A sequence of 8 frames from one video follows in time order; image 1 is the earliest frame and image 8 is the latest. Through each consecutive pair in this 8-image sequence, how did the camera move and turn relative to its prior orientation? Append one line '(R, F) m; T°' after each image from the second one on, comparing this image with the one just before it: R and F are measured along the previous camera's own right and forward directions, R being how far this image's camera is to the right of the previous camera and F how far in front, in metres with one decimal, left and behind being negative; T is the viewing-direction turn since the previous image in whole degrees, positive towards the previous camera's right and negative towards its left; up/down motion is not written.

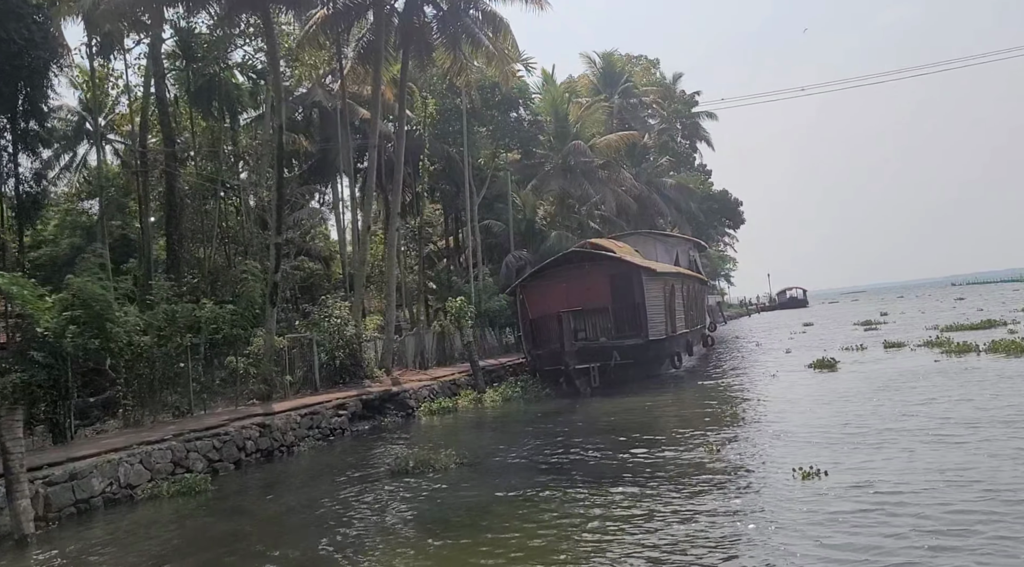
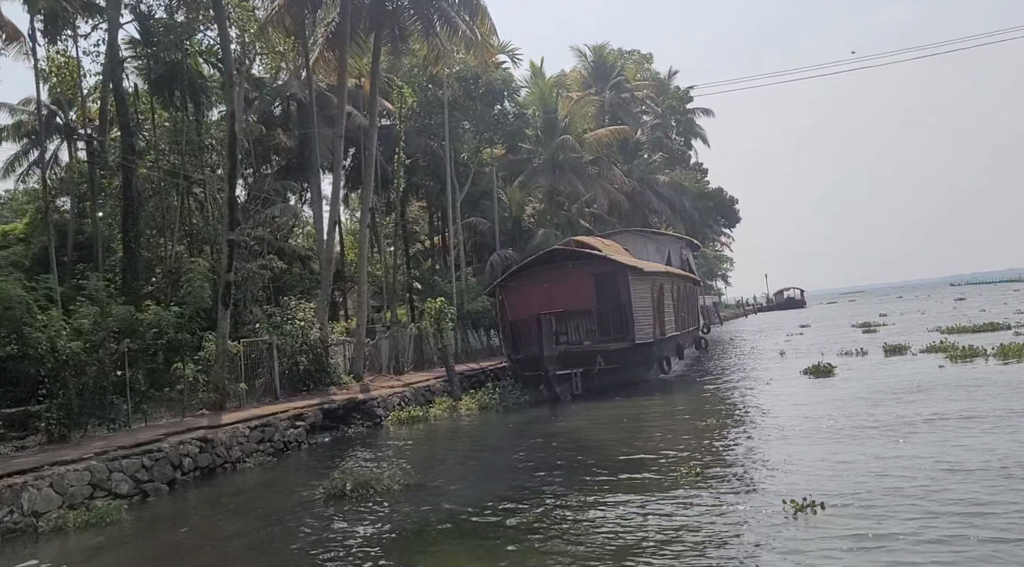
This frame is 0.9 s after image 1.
(+0.5, +1.2) m; 0°
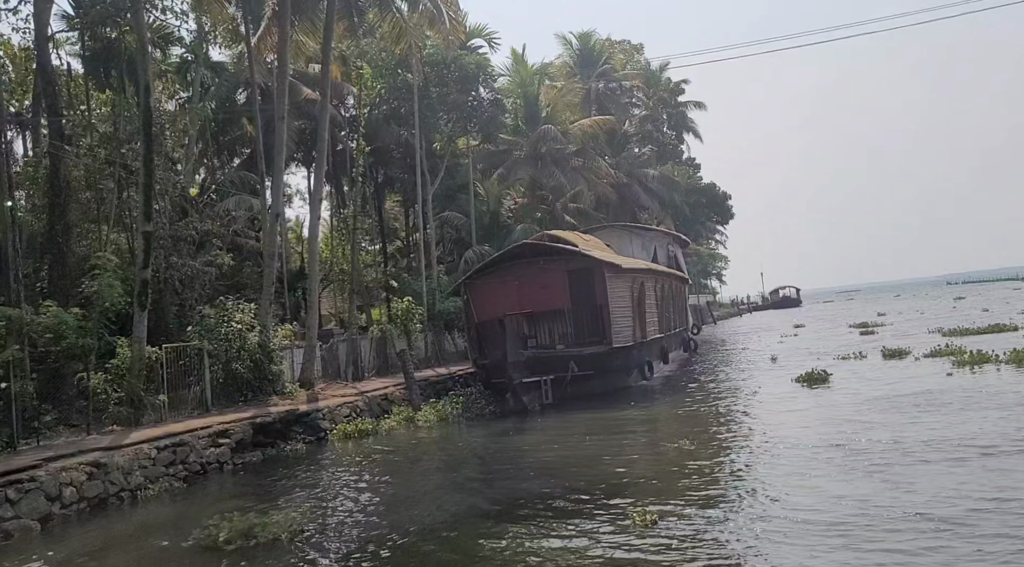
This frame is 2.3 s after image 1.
(+0.7, +1.7) m; 0°
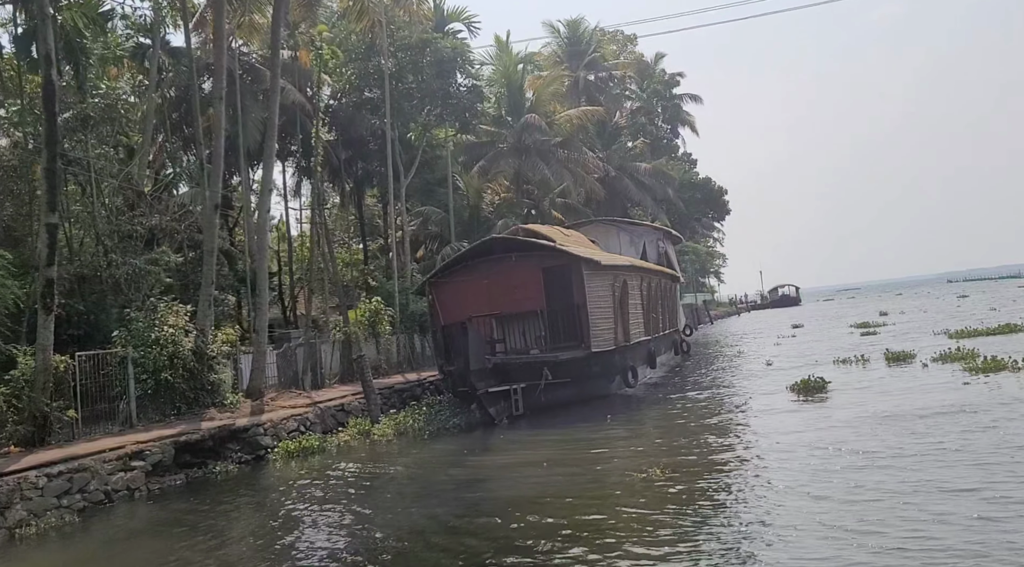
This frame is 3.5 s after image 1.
(+0.6, +1.6) m; 0°
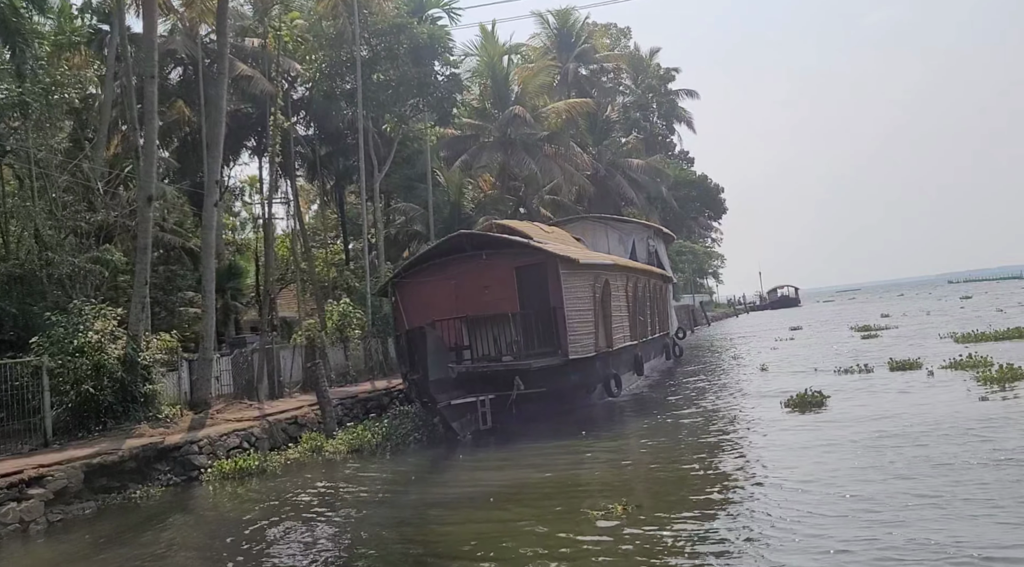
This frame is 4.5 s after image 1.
(+0.5, +1.4) m; 0°
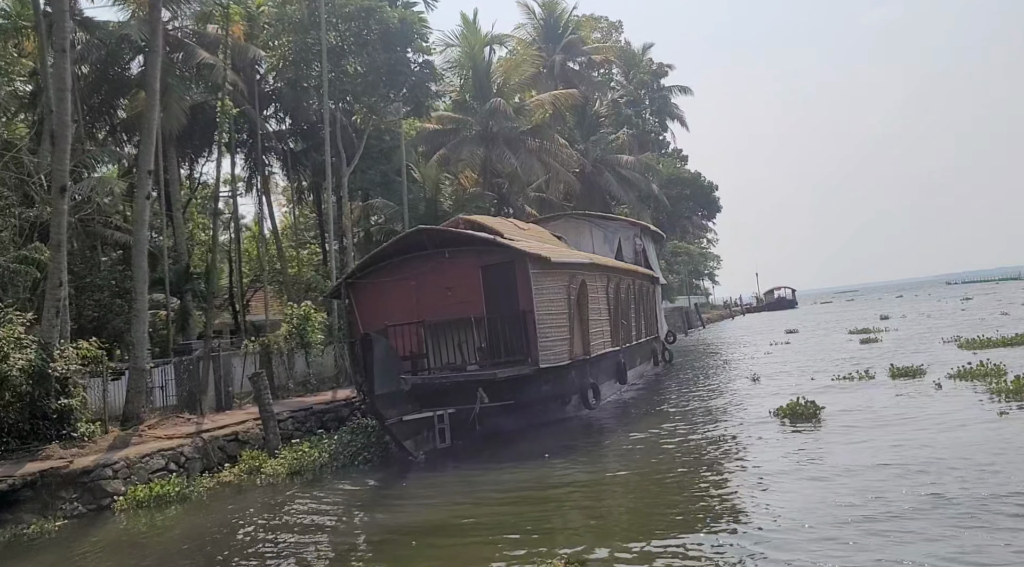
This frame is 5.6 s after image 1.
(+0.5, +1.4) m; 0°
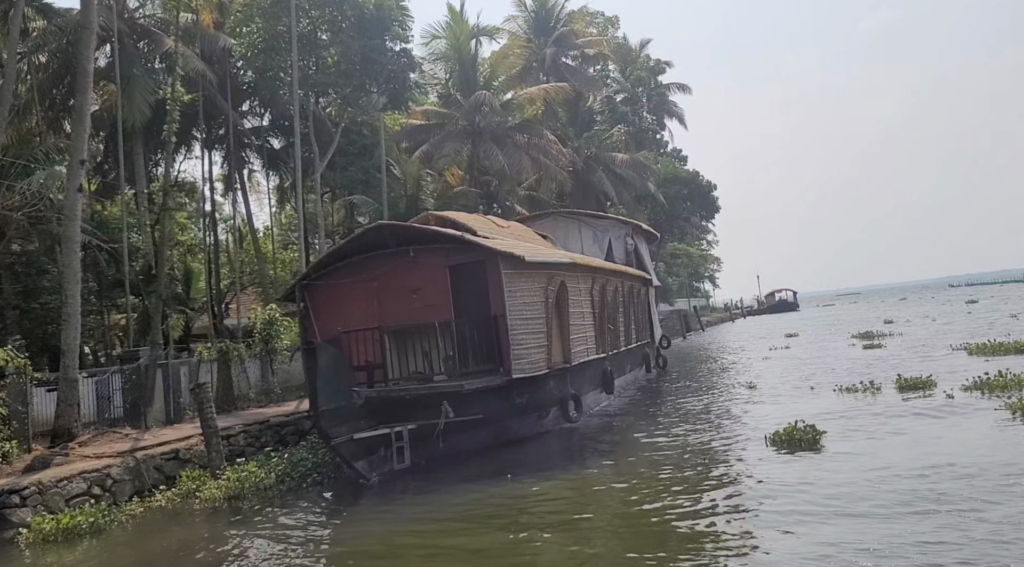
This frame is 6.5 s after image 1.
(+0.5, +1.2) m; 0°
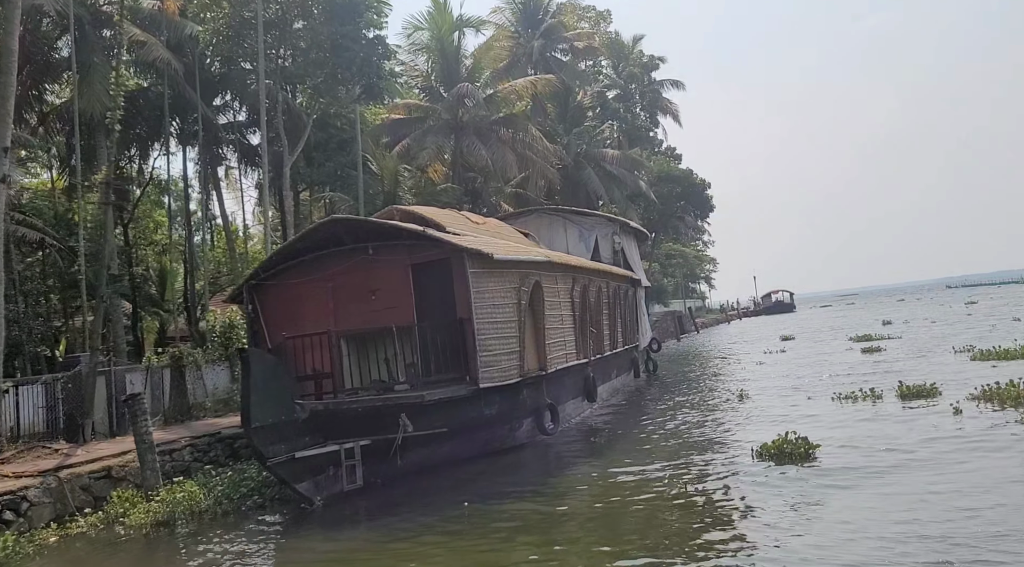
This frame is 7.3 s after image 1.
(+0.4, +1.1) m; 0°
